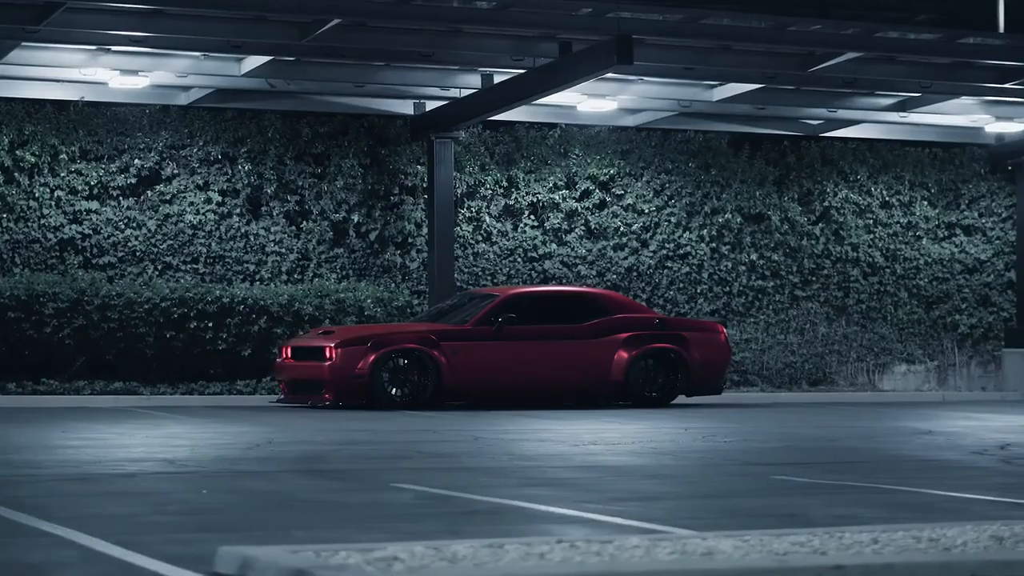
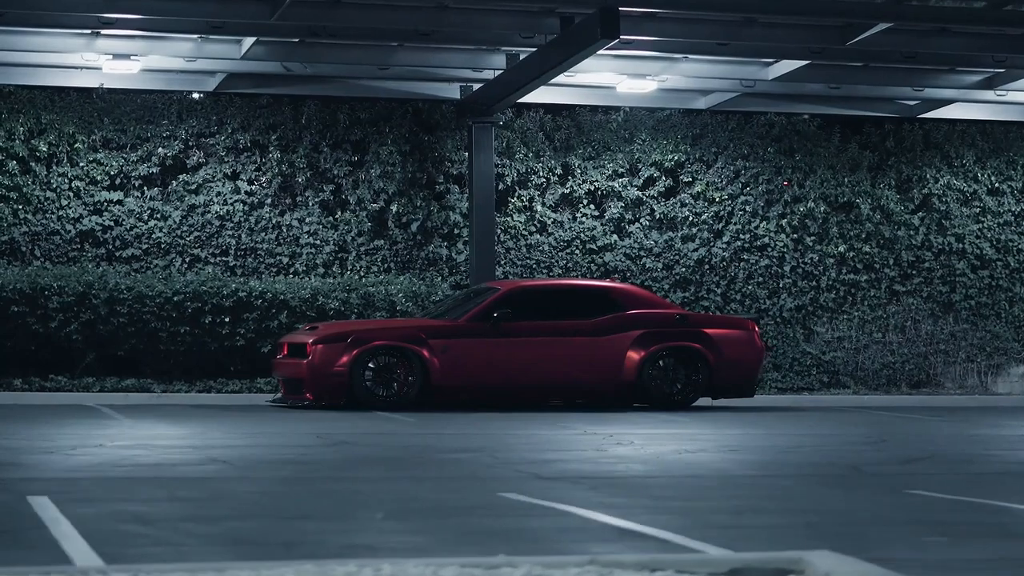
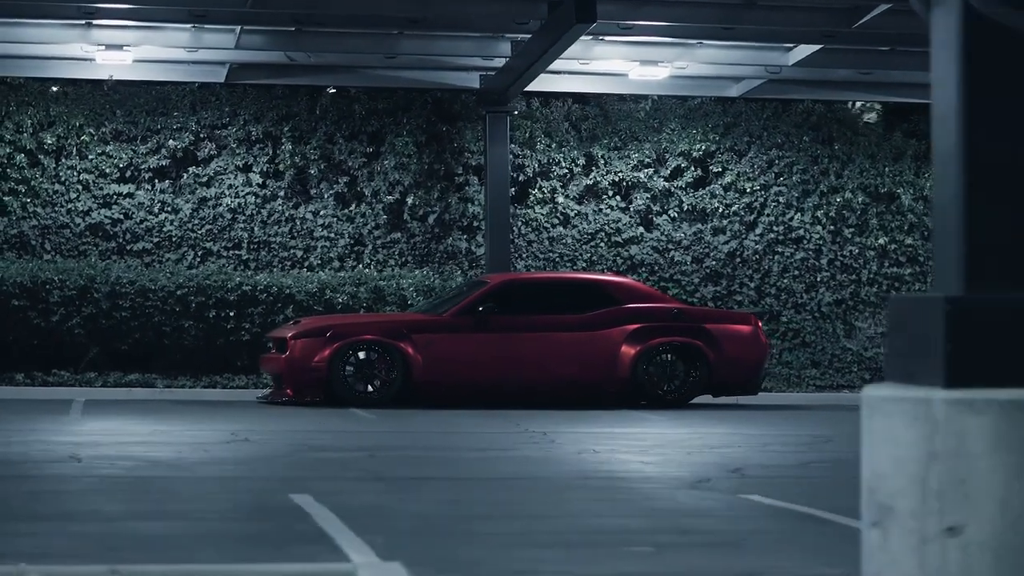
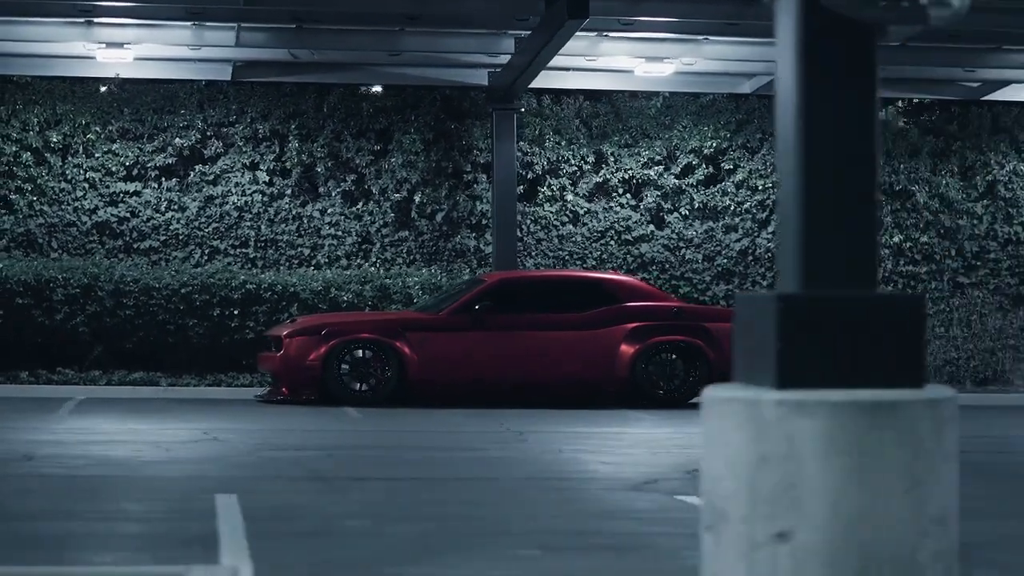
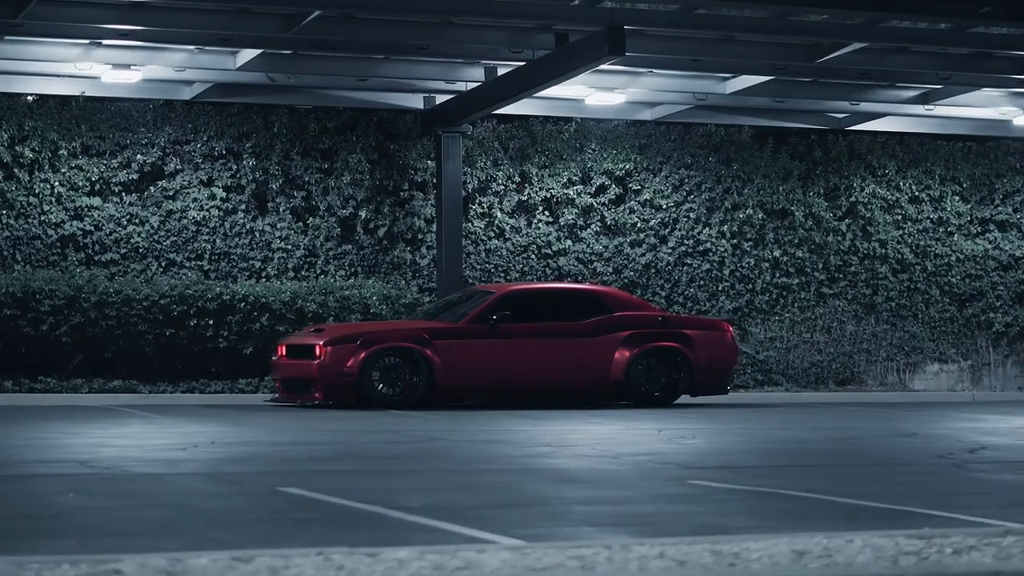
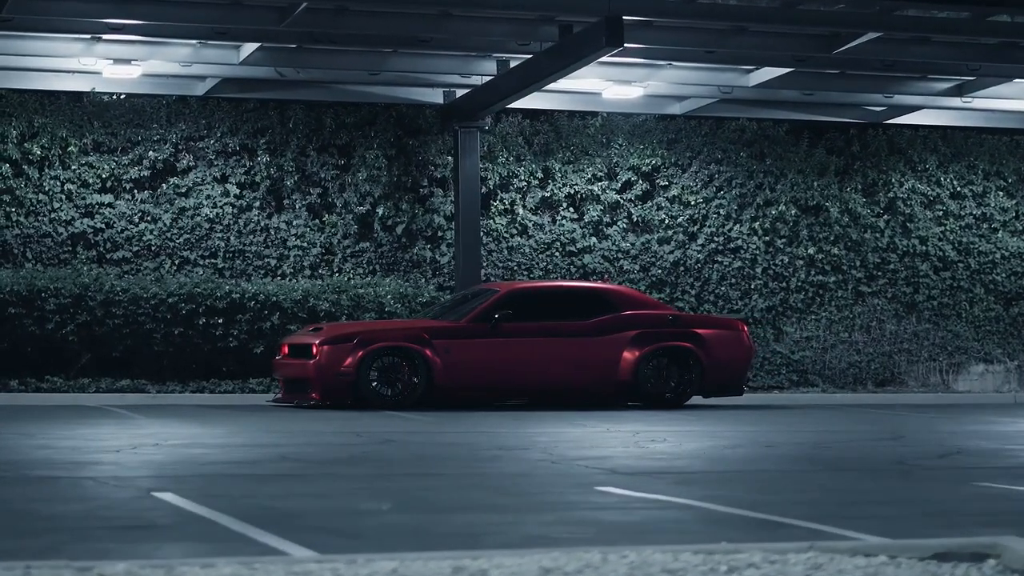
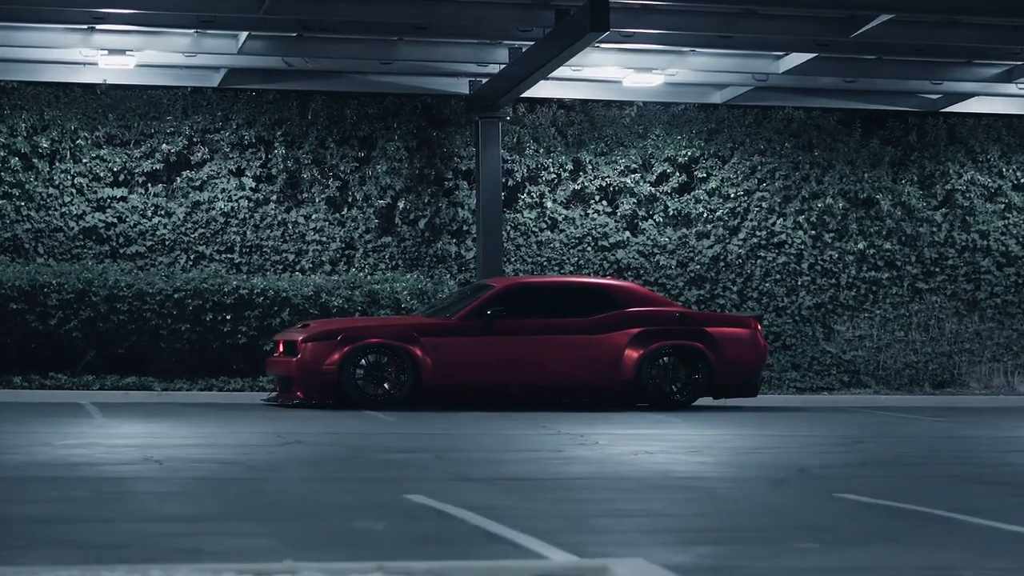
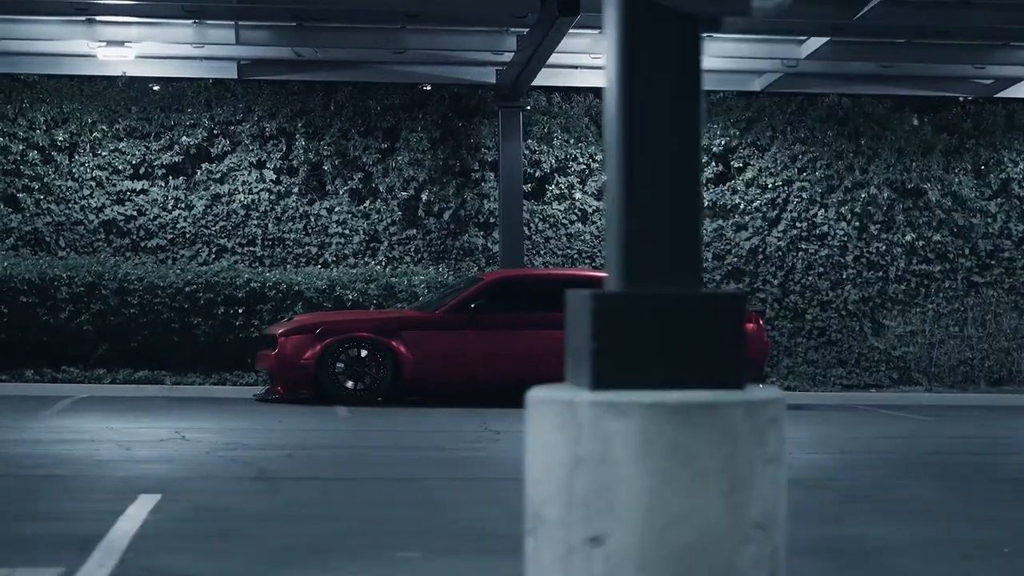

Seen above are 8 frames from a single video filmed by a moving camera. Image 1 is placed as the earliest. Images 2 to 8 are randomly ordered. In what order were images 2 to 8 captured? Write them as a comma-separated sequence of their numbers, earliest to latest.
5, 6, 2, 7, 3, 4, 8
